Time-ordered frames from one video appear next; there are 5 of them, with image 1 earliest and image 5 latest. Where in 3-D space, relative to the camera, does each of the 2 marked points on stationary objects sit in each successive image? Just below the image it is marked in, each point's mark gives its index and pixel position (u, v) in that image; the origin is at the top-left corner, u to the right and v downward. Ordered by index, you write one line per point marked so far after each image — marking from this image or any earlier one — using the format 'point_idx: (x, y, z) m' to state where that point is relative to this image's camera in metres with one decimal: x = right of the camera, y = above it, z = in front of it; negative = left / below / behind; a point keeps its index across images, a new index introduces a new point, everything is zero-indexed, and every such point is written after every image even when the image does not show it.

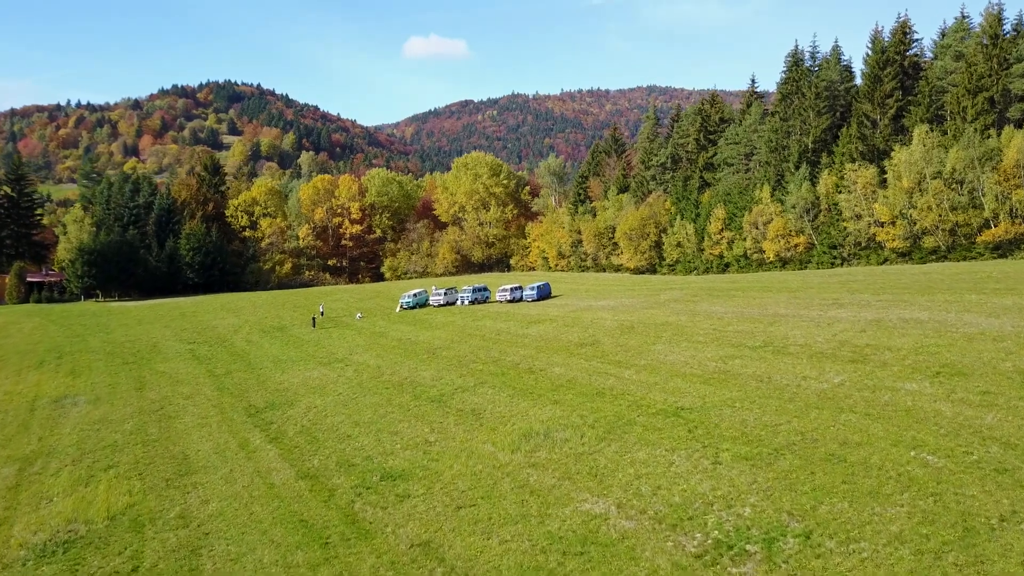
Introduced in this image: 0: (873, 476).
0: (+7.8, -4.1, +17.2) m
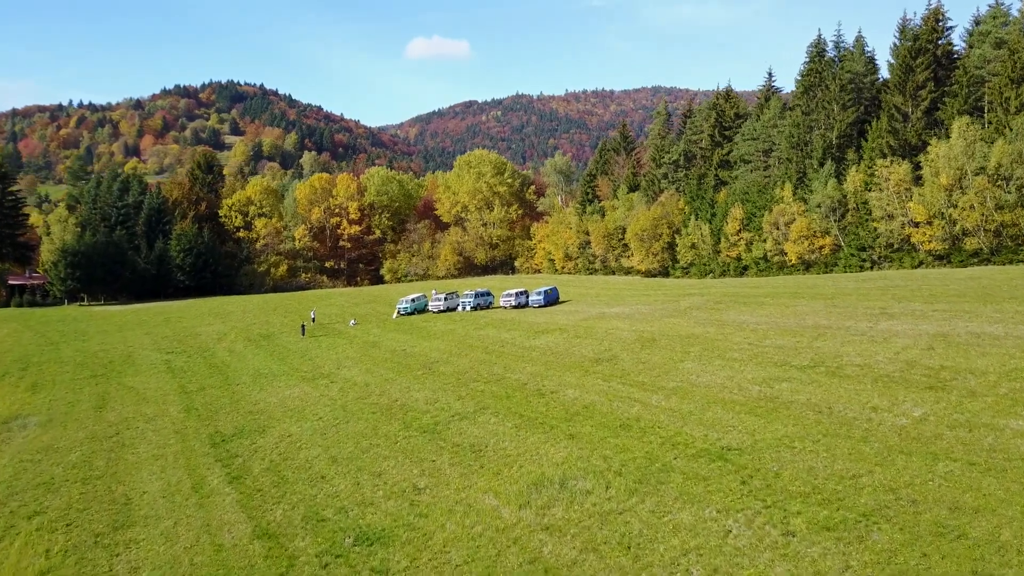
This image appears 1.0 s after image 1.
0: (+8.0, -4.4, +12.6) m
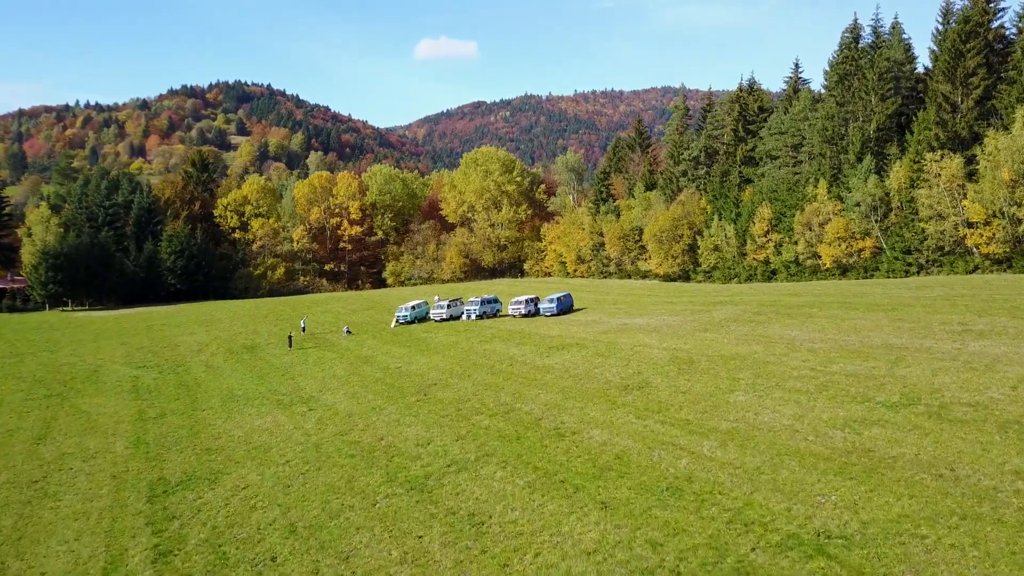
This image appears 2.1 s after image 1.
0: (+8.1, -4.8, +6.9) m
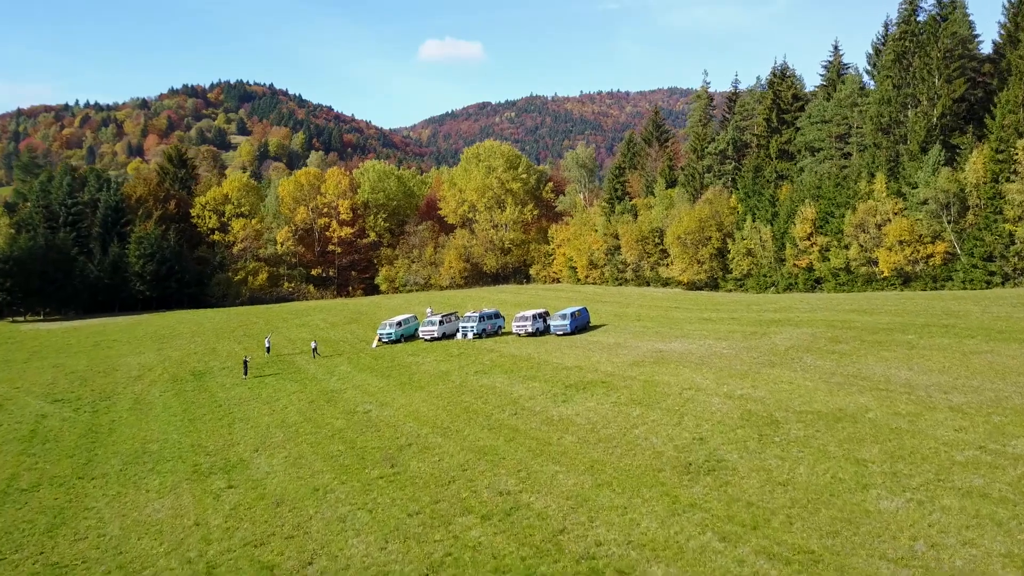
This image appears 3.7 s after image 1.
0: (+8.1, -5.5, -2.3) m
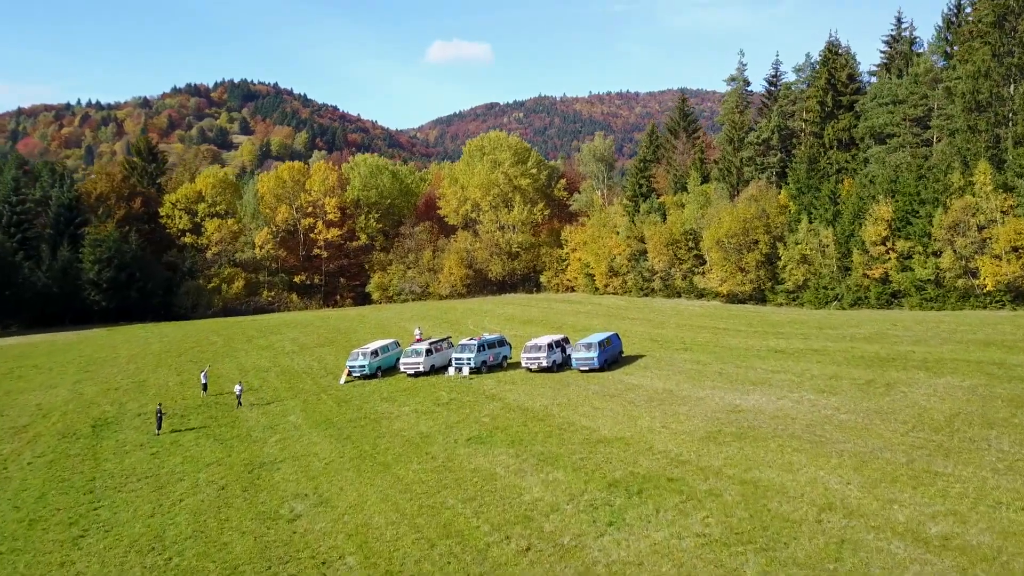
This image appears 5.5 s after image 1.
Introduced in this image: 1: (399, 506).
0: (+8.0, -6.3, -13.4) m
1: (-2.8, -5.2, +19.1) m
